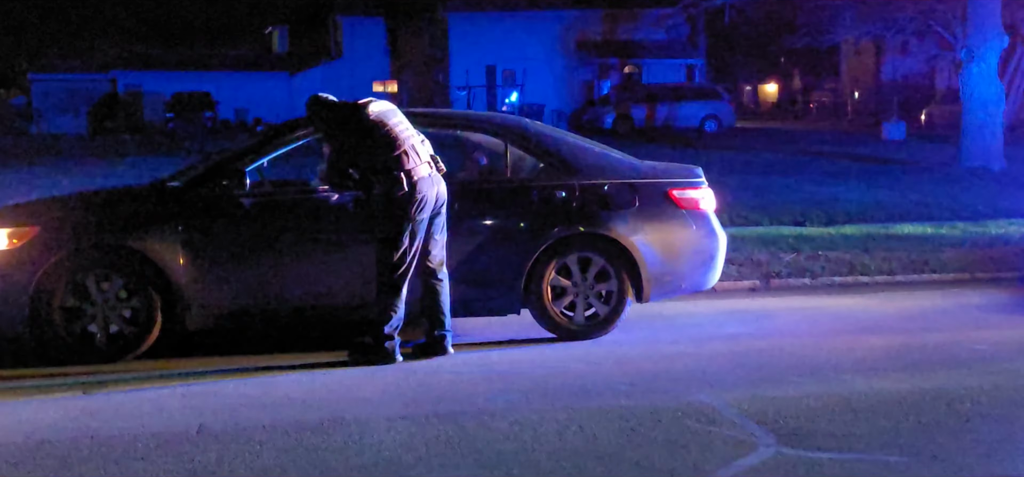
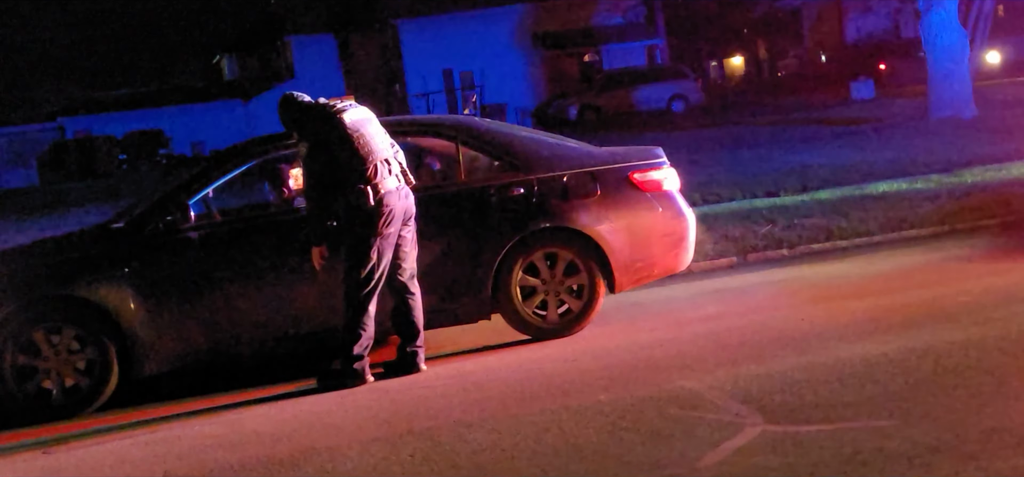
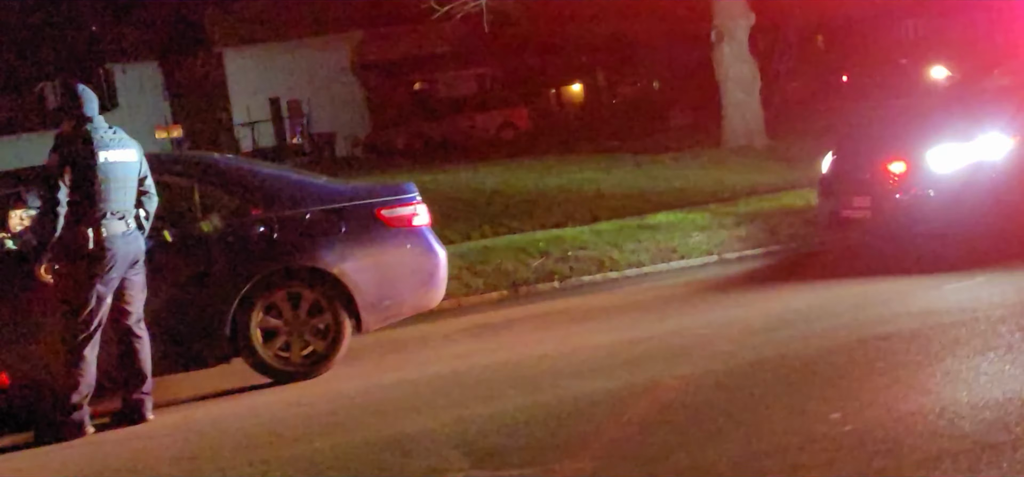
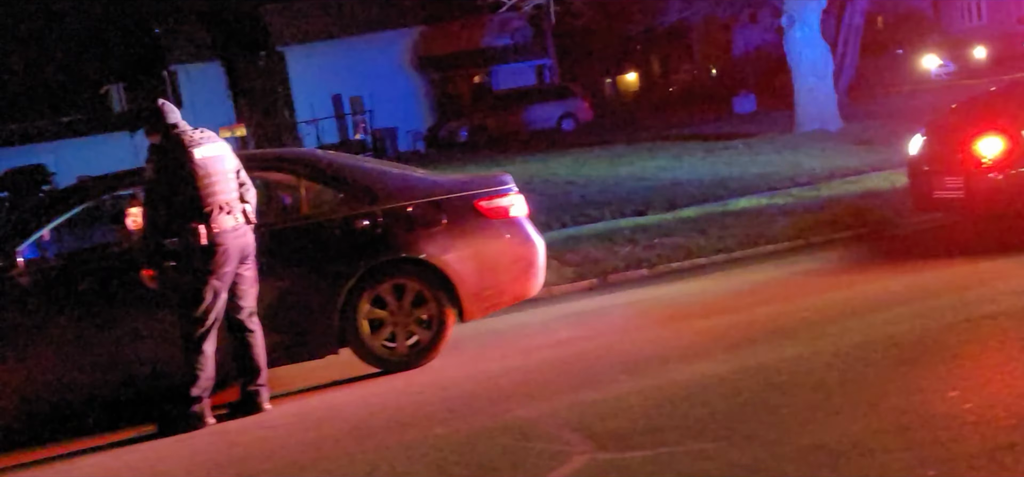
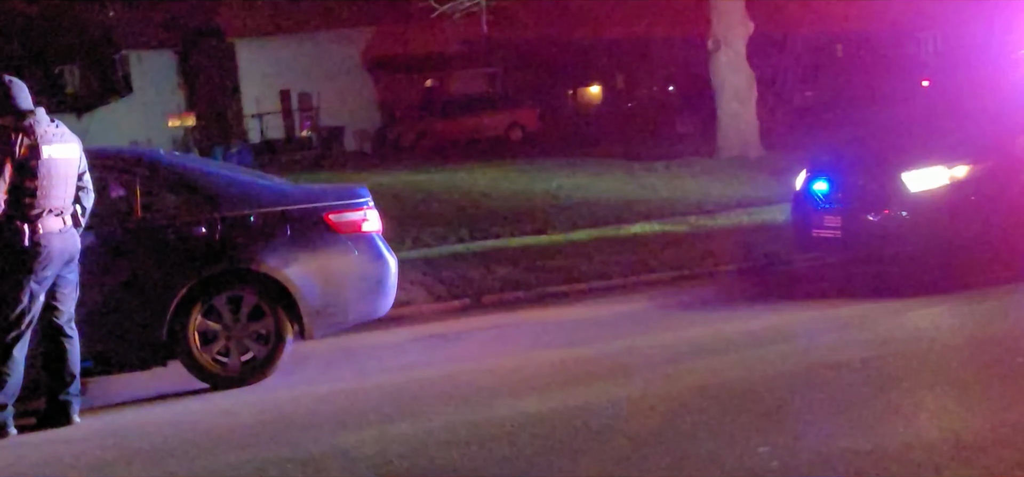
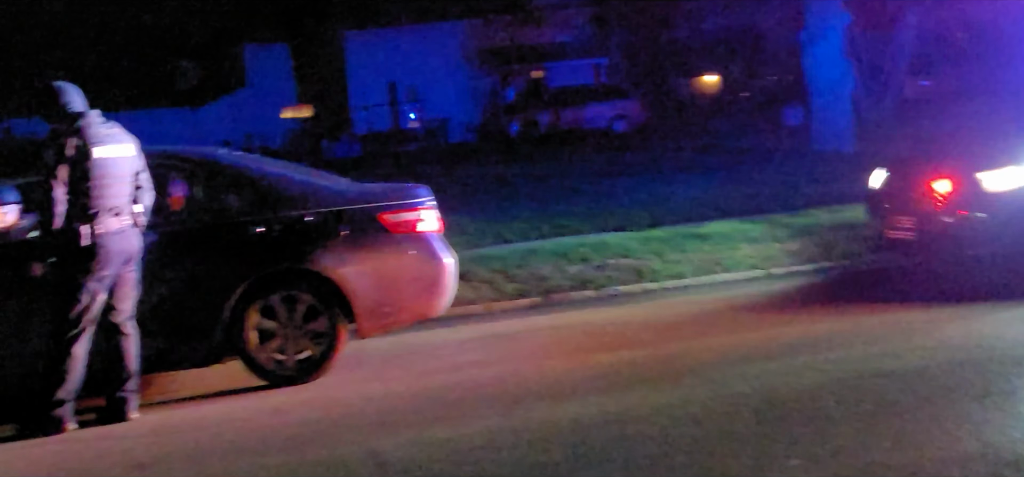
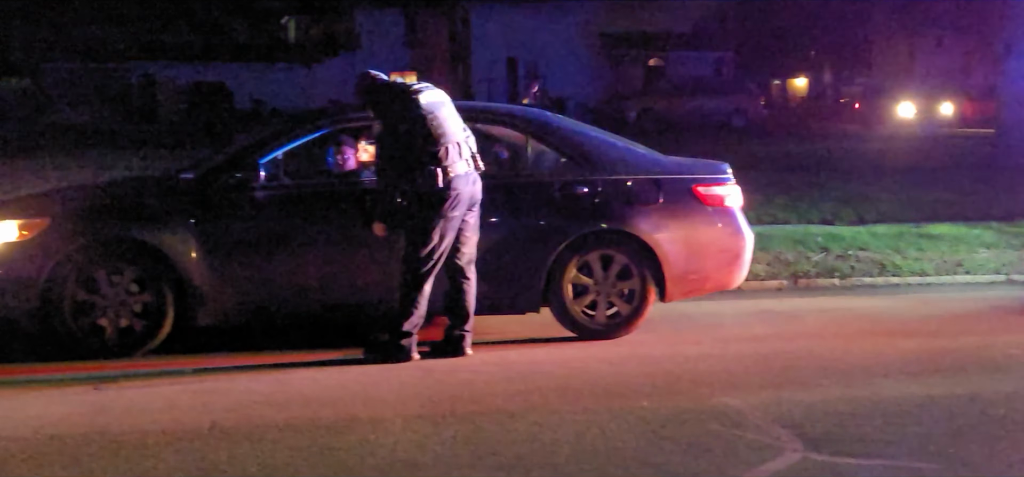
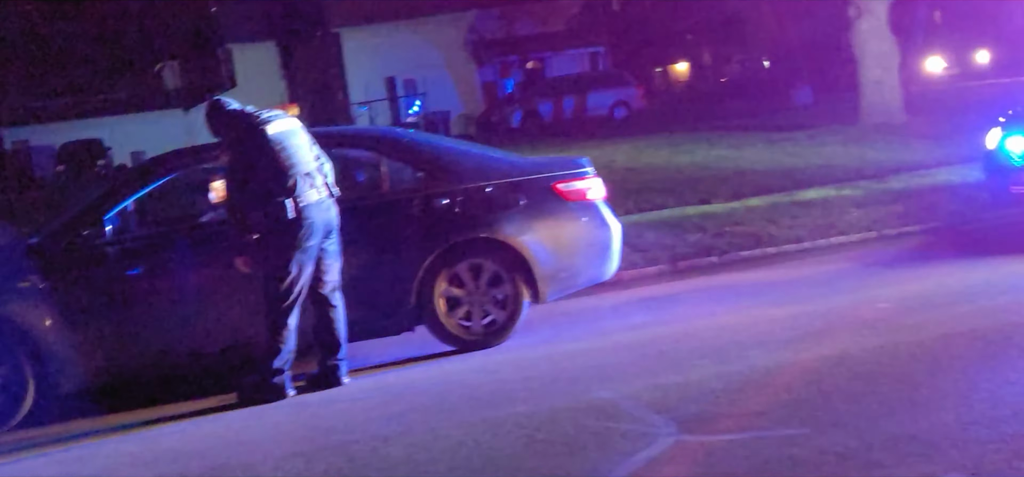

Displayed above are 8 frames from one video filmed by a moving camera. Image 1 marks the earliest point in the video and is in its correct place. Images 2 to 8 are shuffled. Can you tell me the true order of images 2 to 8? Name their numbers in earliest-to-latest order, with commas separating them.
7, 2, 8, 4, 3, 5, 6
